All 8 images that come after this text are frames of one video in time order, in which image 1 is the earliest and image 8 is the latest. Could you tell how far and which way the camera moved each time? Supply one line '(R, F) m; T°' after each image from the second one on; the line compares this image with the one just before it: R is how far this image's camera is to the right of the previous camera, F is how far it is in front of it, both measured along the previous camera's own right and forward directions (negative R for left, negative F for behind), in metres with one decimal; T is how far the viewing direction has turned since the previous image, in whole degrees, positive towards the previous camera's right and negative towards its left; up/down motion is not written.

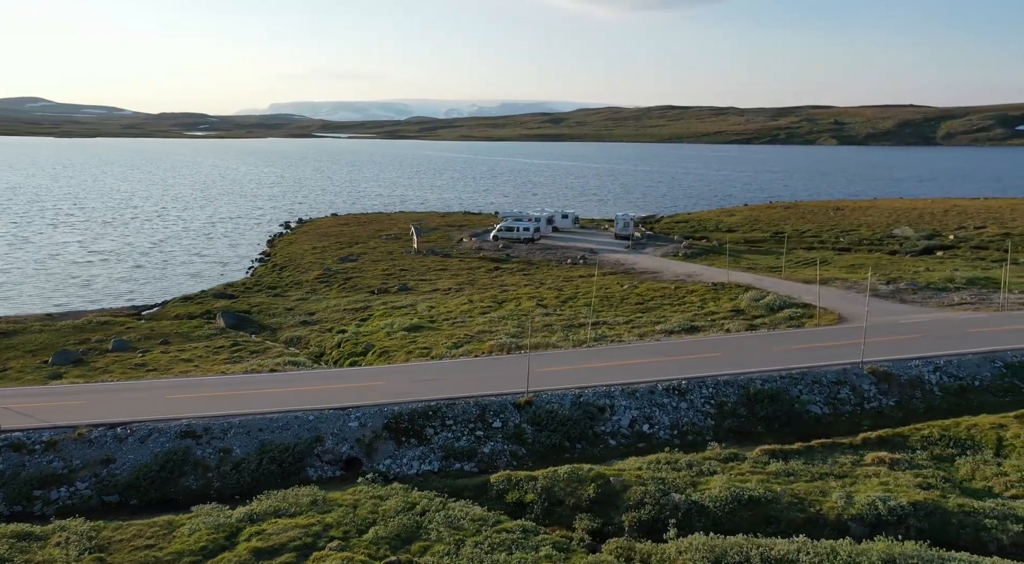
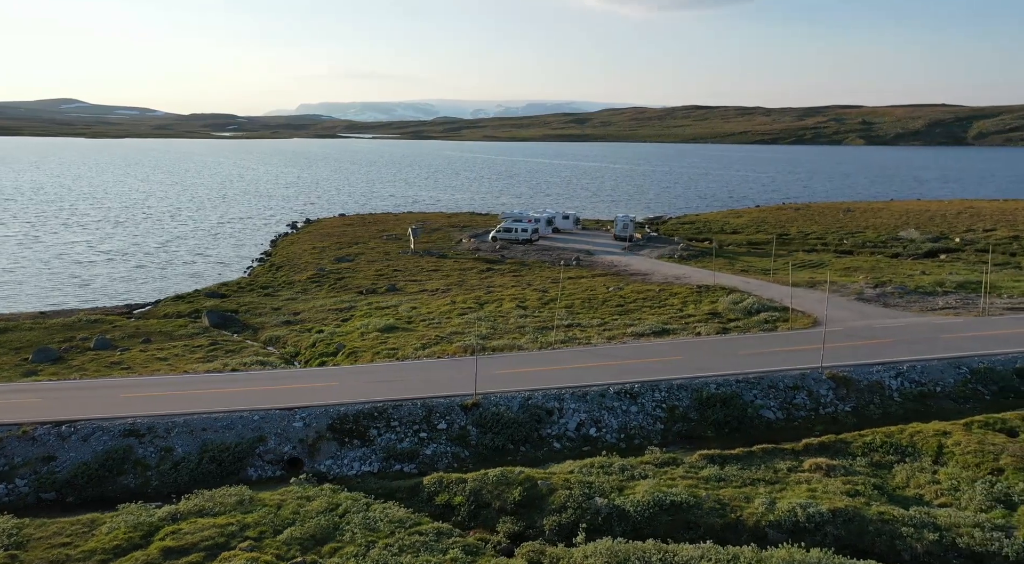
(+1.9, 0.0) m; -1°
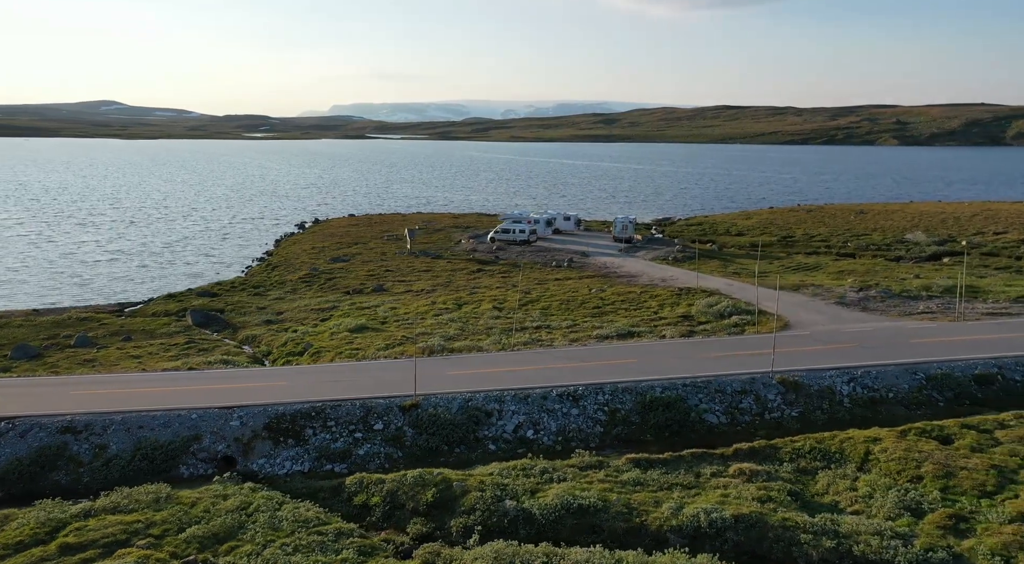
(+2.2, 0.0) m; -2°
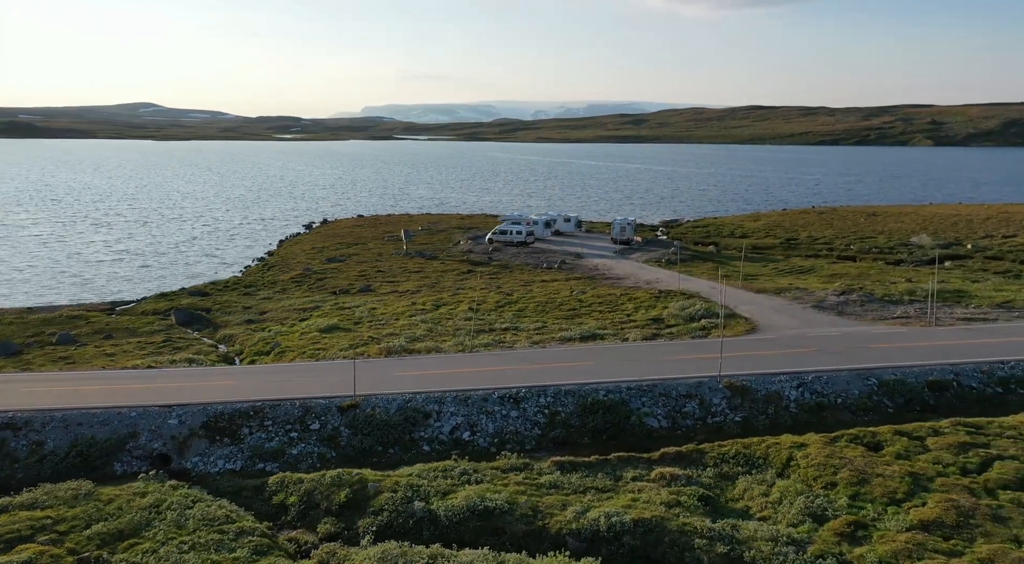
(+2.3, 0.0) m; -2°
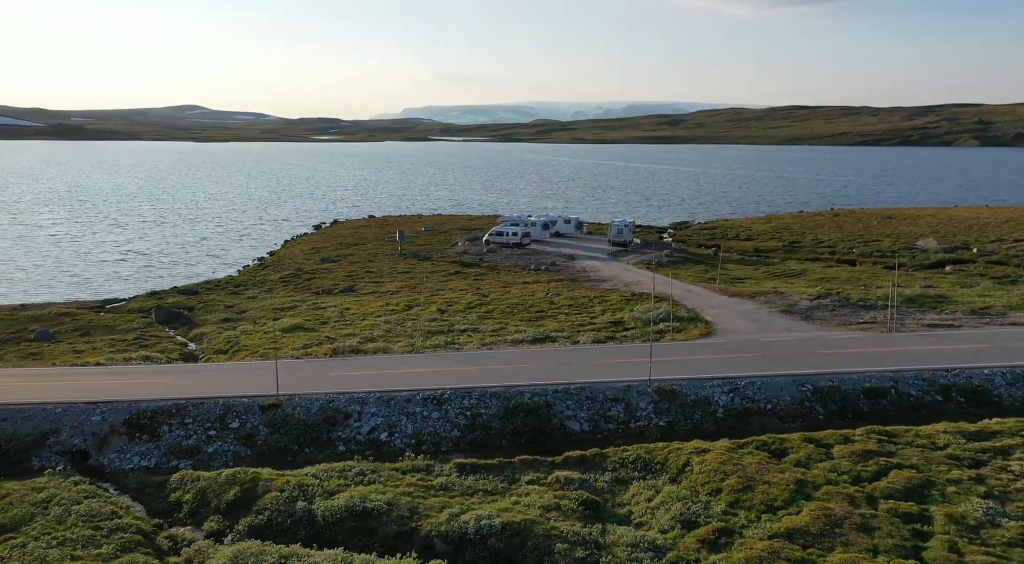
(+2.9, 0.0) m; -2°
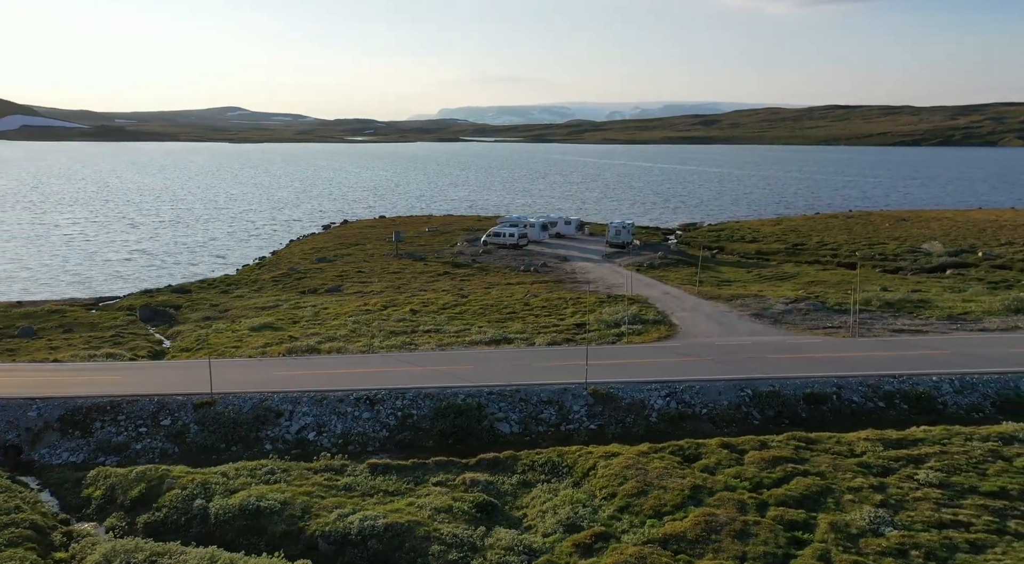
(+2.6, 0.0) m; -2°
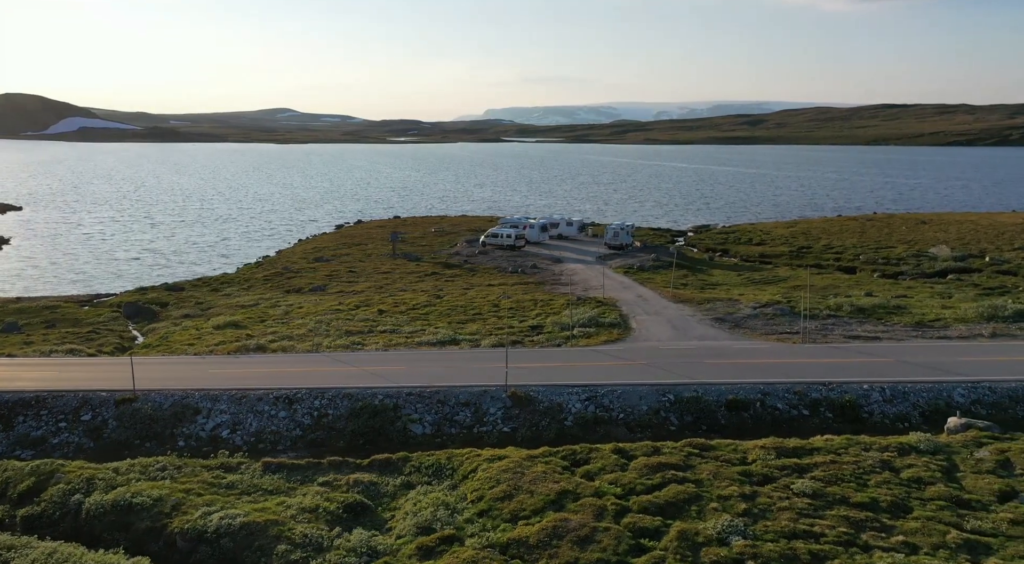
(+3.3, 0.0) m; -2°
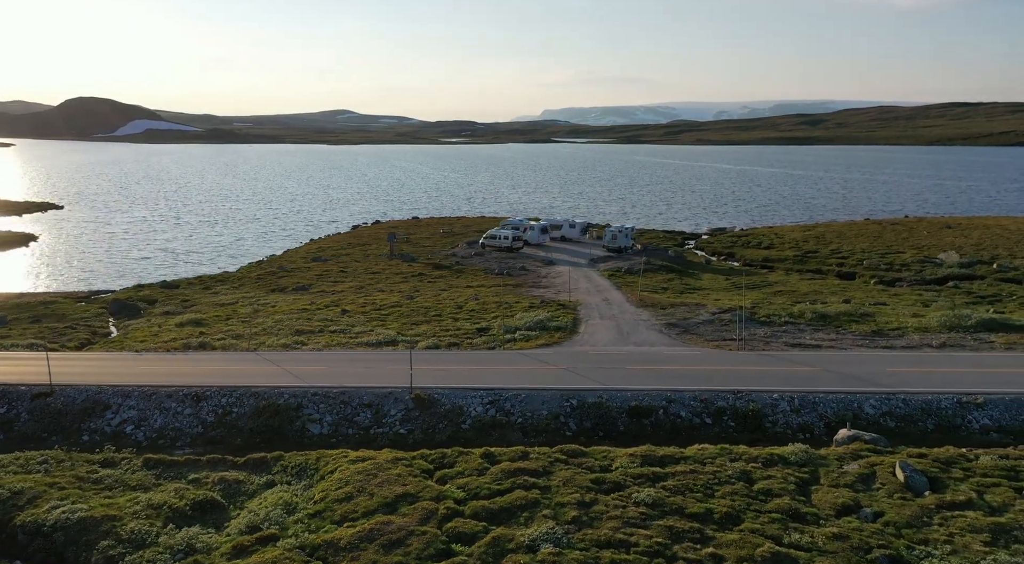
(+4.0, 0.0) m; -3°
